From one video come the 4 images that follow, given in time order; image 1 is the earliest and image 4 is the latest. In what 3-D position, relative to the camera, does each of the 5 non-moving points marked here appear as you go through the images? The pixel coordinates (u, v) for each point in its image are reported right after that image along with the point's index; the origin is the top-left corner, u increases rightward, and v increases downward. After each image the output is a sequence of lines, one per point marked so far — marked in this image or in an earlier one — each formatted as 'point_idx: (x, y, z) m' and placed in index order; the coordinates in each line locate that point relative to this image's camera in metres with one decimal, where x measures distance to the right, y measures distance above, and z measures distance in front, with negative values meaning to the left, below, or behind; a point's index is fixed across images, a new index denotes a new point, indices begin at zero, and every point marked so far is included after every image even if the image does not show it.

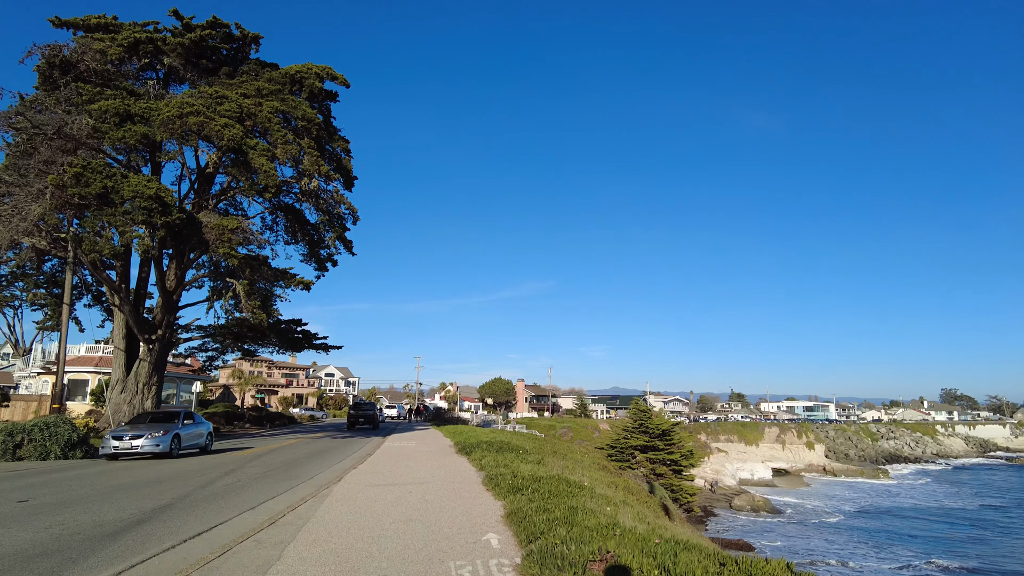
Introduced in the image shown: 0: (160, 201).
0: (-10.5, +2.6, +17.5) m
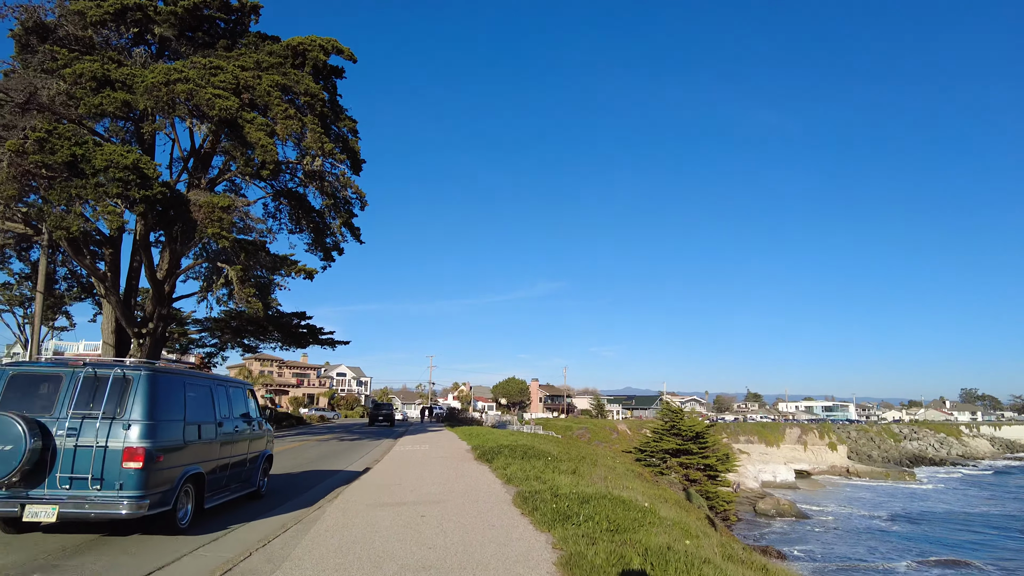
0: (-9.8, +3.0, +15.4) m
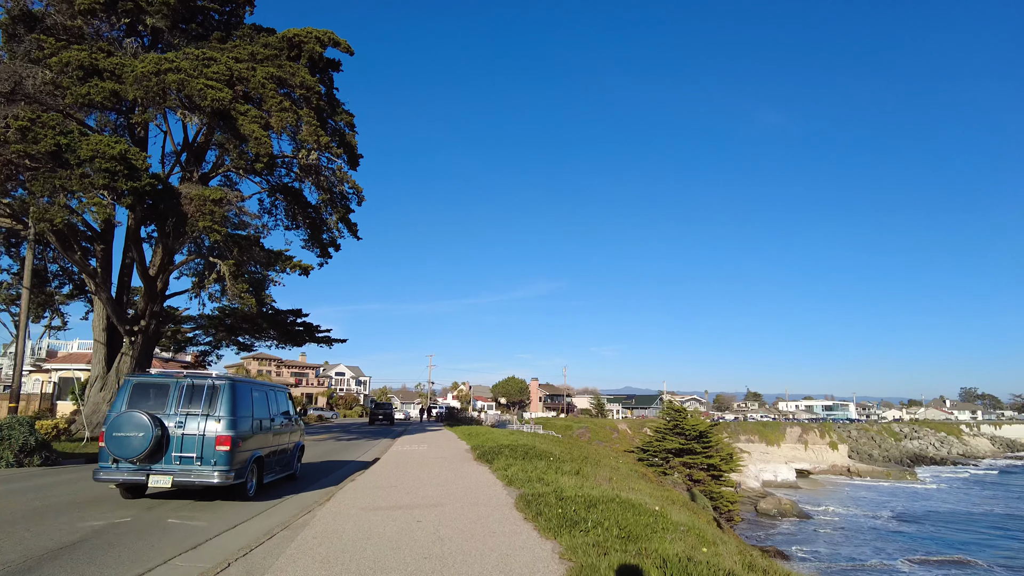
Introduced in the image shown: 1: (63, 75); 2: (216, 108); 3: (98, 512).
0: (-9.7, +3.2, +14.9) m
1: (-12.9, +6.1, +17.0) m
2: (-9.4, +5.7, +18.8) m
3: (-6.2, -3.3, +8.8) m
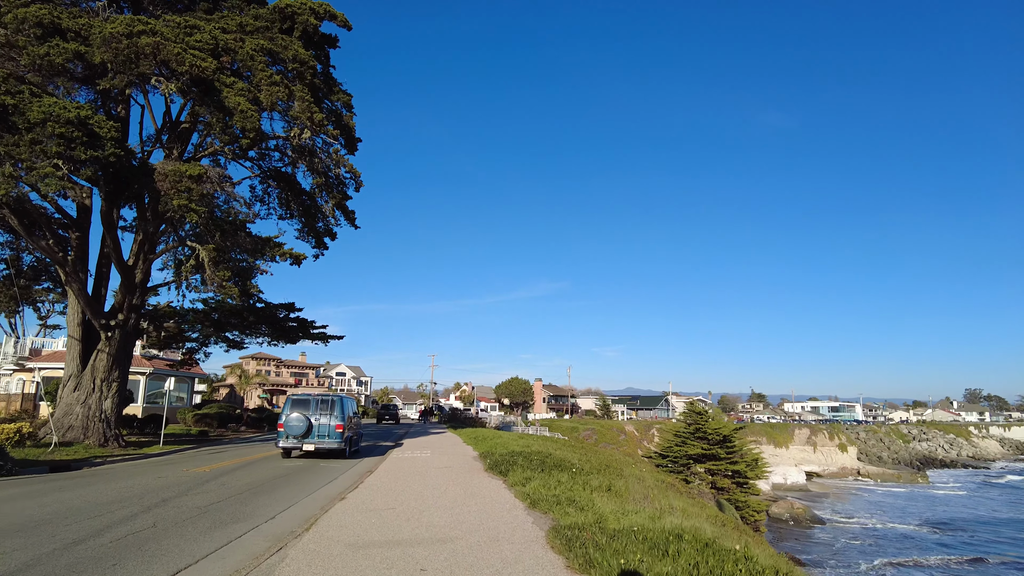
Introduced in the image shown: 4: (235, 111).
0: (-9.4, +3.5, +12.9) m
1: (-12.5, +6.4, +15.1) m
2: (-9.0, +6.1, +16.8) m
3: (-5.8, -3.0, +6.8) m
4: (-8.8, +5.6, +18.8) m
